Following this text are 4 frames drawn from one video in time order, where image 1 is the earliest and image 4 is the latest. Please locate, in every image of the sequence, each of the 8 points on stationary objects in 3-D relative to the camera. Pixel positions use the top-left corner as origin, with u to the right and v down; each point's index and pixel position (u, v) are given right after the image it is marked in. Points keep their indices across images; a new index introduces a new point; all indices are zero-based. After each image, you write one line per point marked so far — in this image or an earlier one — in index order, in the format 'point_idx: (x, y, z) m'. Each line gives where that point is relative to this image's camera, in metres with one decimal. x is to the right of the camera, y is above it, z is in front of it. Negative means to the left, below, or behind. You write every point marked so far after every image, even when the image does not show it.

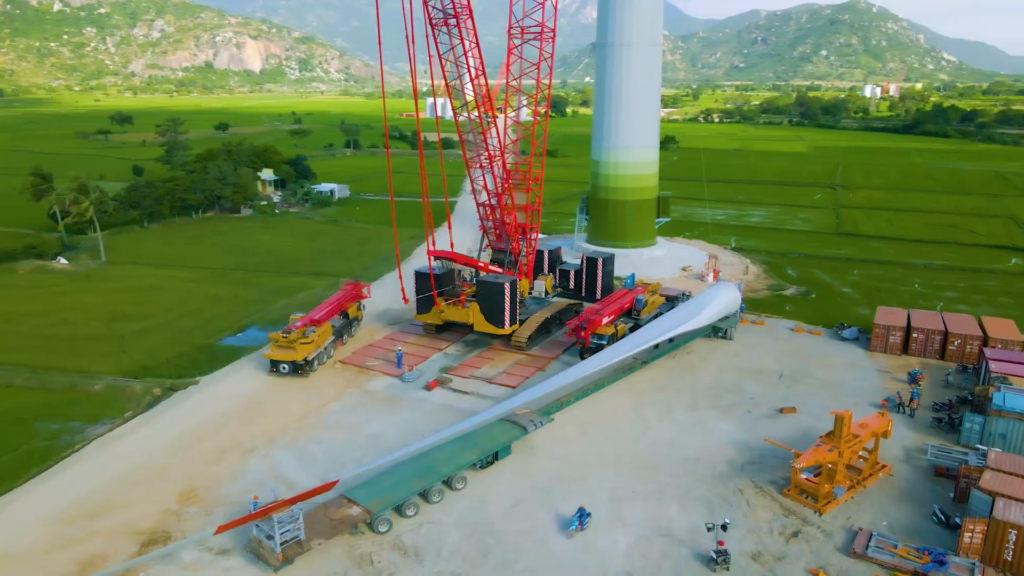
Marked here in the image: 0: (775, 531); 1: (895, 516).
0: (+6.7, -6.1, +18.5) m
1: (+10.0, -5.9, +19.1) m
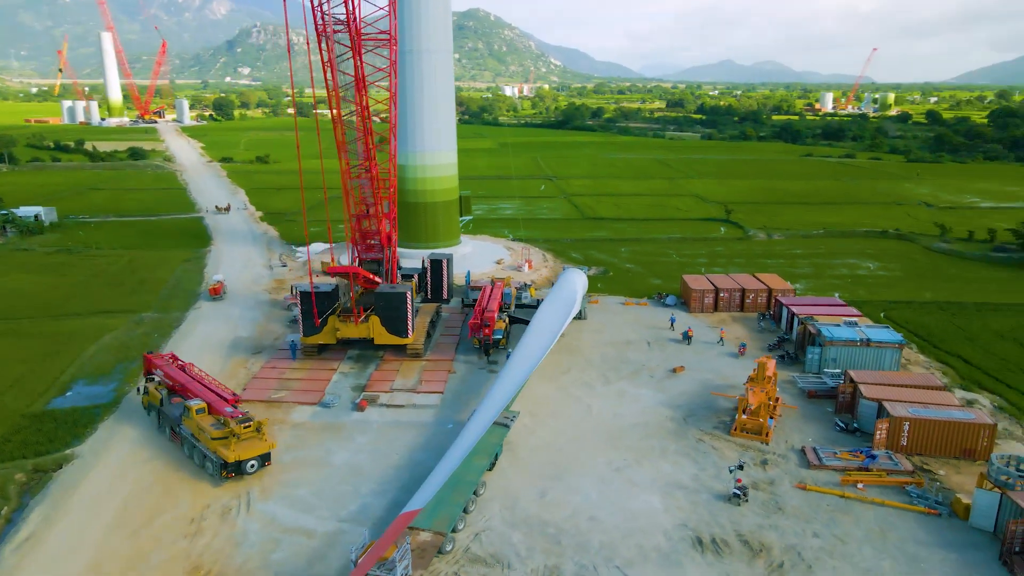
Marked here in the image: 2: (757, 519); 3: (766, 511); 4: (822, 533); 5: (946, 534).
0: (+7.3, -5.3, +22.3) m
1: (+10.0, -4.8, +24.3) m
2: (+6.5, -6.1, +19.4) m
3: (+6.9, -6.0, +19.8) m
4: (+8.0, -6.3, +18.9) m
5: (+11.1, -6.3, +18.8) m
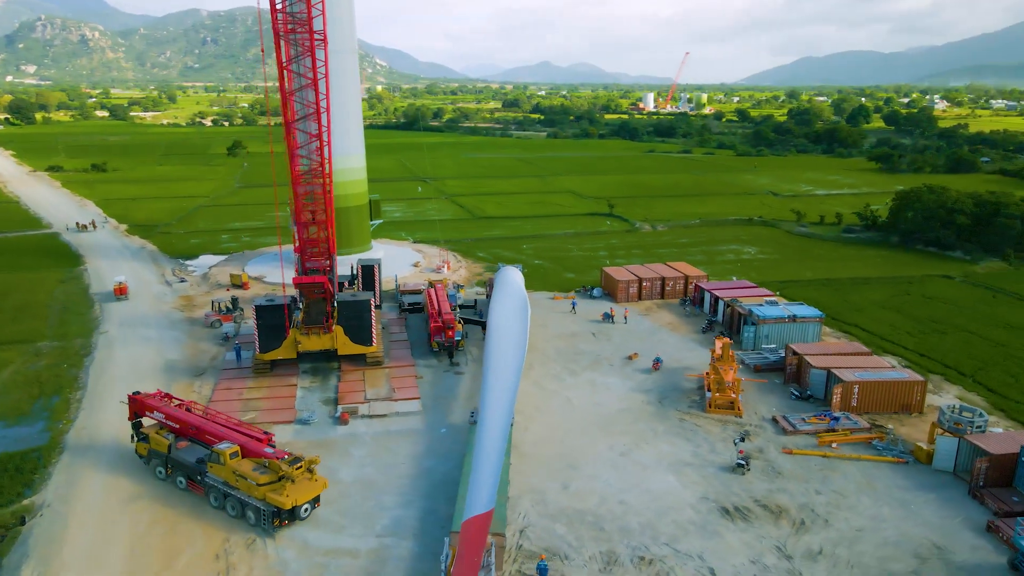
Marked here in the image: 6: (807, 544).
0: (+7.4, -4.9, +24.1) m
1: (+9.5, -4.2, +26.6) m
2: (+7.3, -5.7, +21.1) m
3: (+7.6, -5.6, +21.6) m
4: (+8.9, -5.8, +20.9) m
5: (+12.0, -5.6, +21.5) m
6: (+7.5, -6.4, +18.4) m
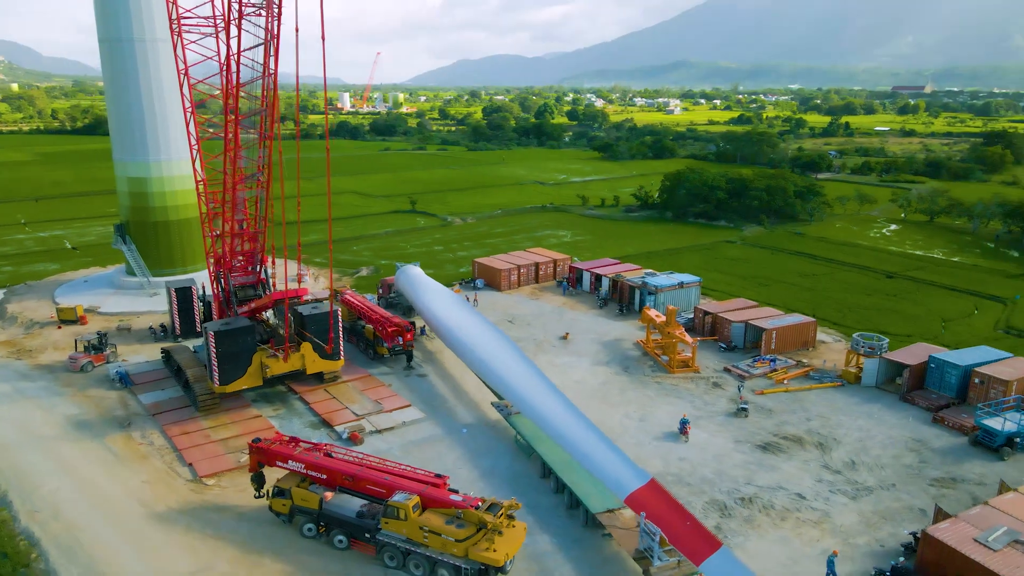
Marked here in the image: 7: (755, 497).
0: (+7.4, -3.7, +27.2) m
1: (+8.3, -2.9, +30.3) m
2: (+8.6, -4.5, +24.5) m
3: (+8.6, -4.3, +24.9) m
4: (+10.1, -4.4, +24.9) m
5: (+12.7, -3.9, +26.6) m
6: (+9.9, -5.1, +22.0) m
7: (+6.6, -5.7, +19.9) m
